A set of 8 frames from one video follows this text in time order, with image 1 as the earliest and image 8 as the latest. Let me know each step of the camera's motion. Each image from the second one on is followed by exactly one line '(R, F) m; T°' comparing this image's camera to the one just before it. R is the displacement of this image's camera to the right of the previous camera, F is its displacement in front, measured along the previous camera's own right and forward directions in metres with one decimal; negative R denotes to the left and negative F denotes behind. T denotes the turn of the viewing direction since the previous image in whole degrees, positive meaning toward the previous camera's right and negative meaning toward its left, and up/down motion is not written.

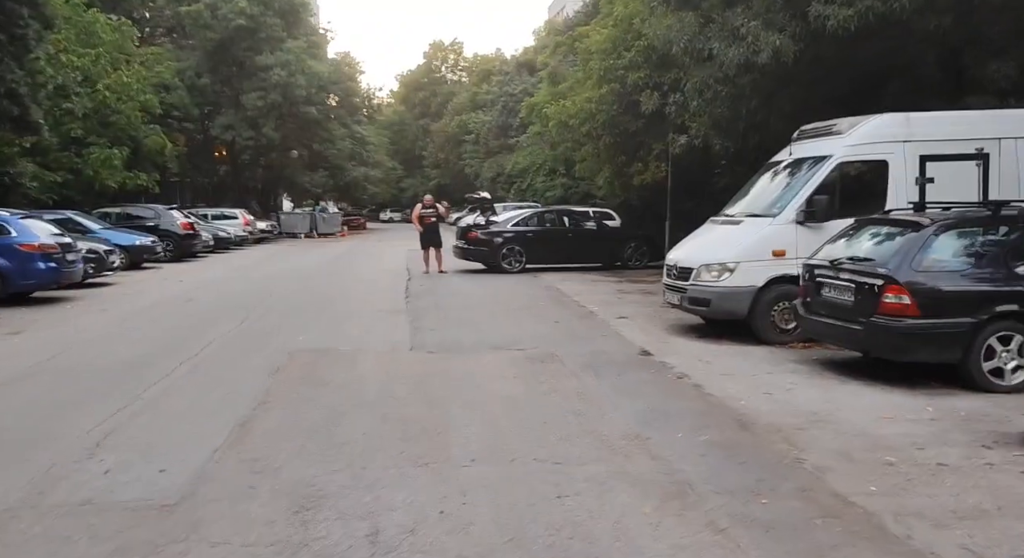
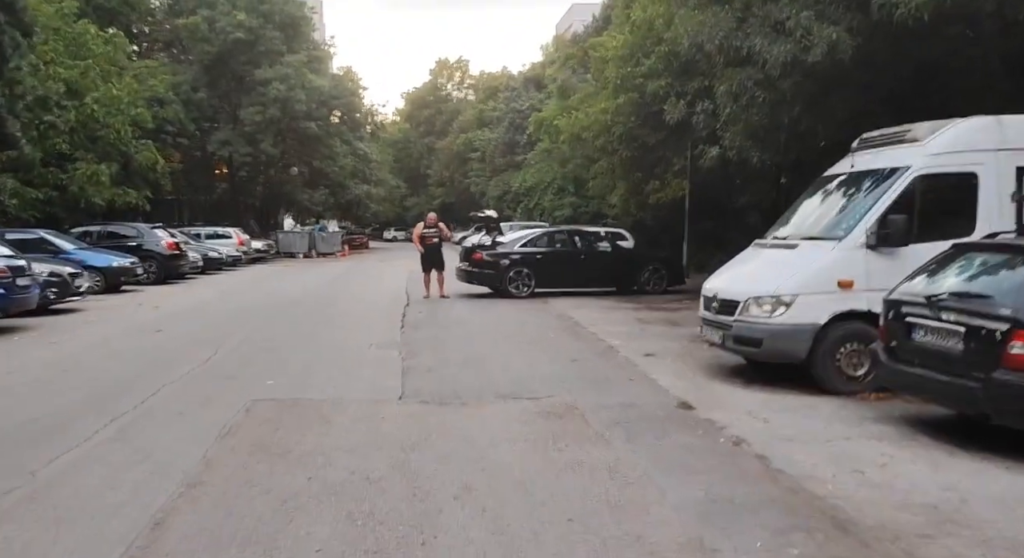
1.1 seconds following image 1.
(-0.1, +1.6) m; 0°
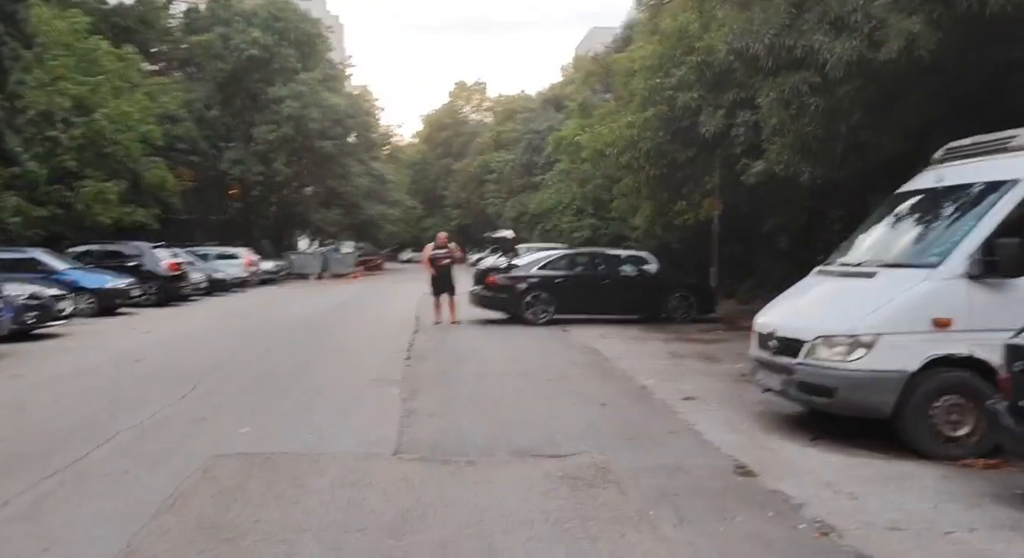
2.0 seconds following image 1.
(0.0, +1.3) m; -1°
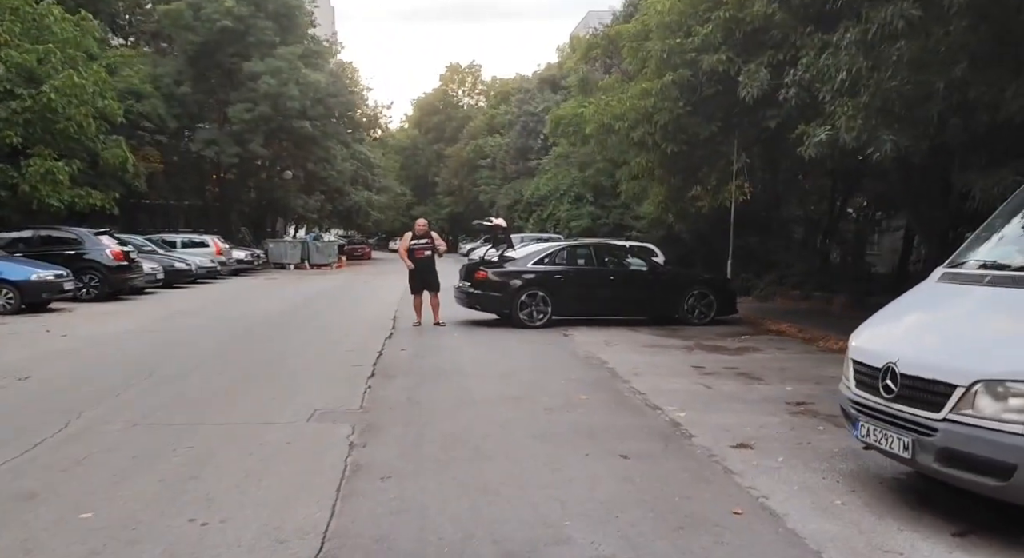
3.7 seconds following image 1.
(0.0, +2.4) m; +1°
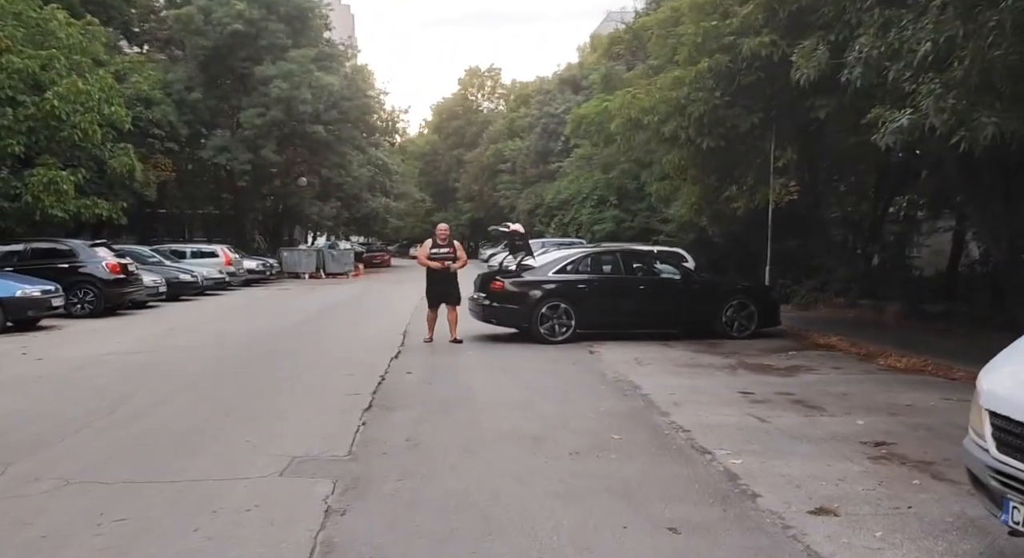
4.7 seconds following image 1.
(0.0, +1.3) m; -2°
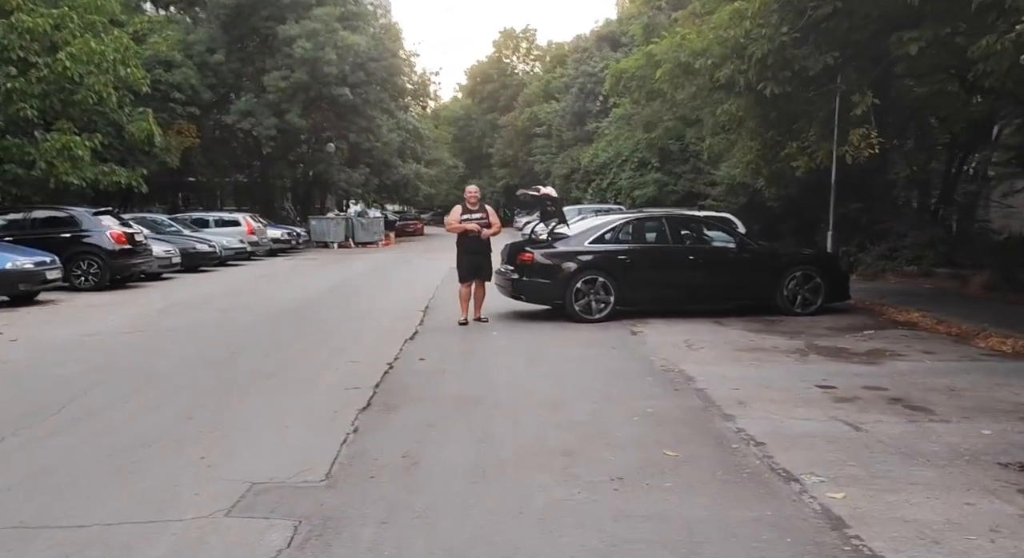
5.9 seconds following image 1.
(+0.1, +1.6) m; -3°
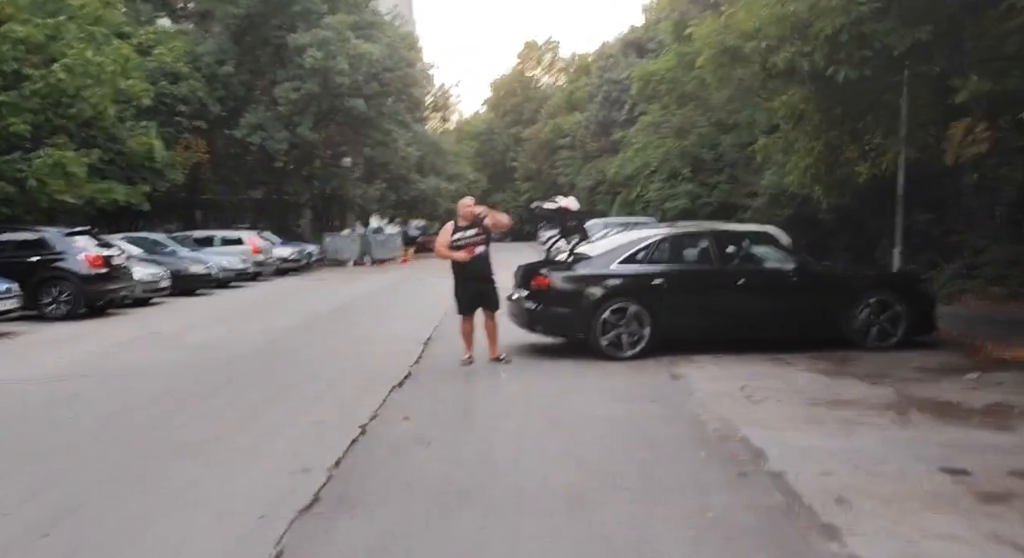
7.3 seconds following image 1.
(+0.2, +2.0) m; -2°
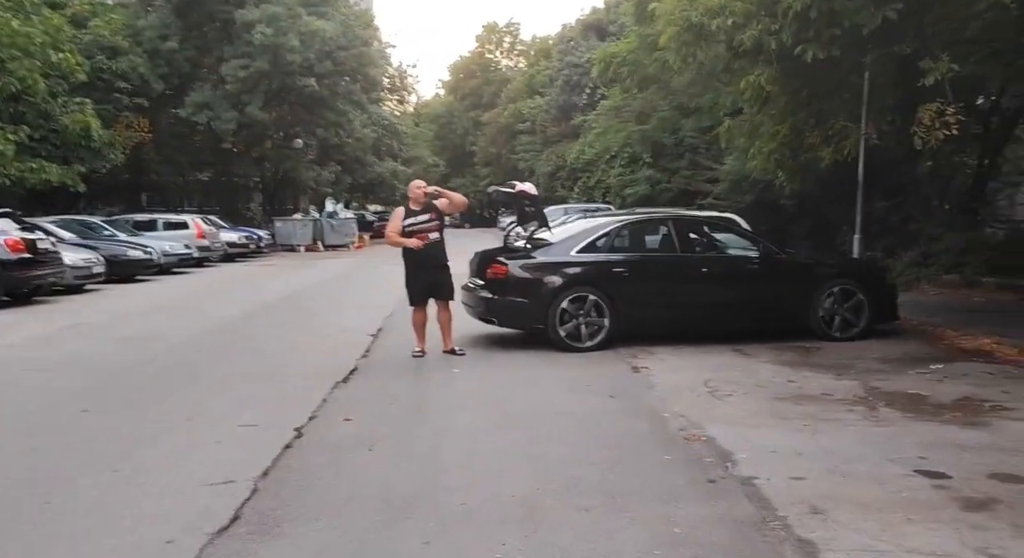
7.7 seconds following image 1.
(+0.1, +0.5) m; +3°
